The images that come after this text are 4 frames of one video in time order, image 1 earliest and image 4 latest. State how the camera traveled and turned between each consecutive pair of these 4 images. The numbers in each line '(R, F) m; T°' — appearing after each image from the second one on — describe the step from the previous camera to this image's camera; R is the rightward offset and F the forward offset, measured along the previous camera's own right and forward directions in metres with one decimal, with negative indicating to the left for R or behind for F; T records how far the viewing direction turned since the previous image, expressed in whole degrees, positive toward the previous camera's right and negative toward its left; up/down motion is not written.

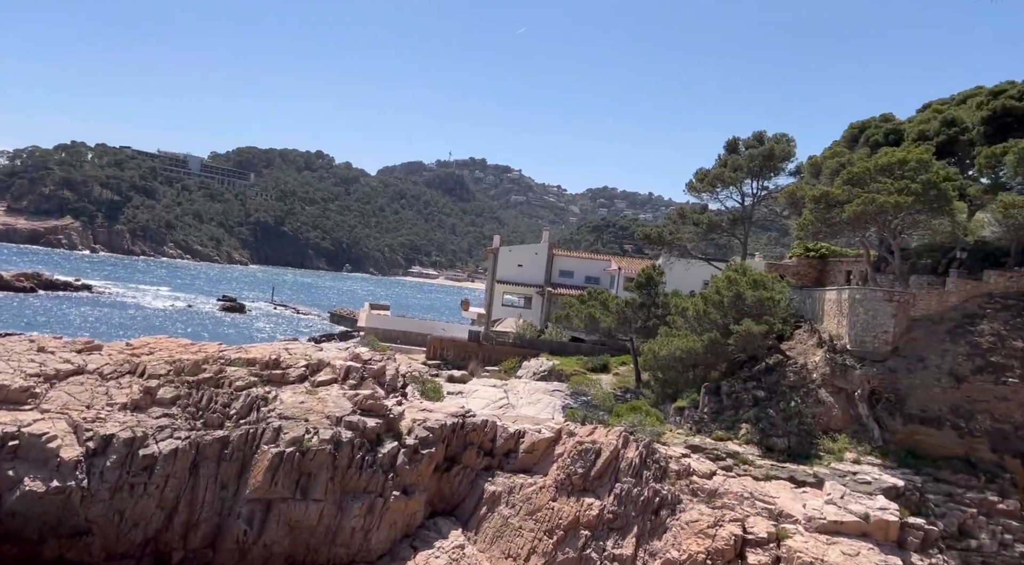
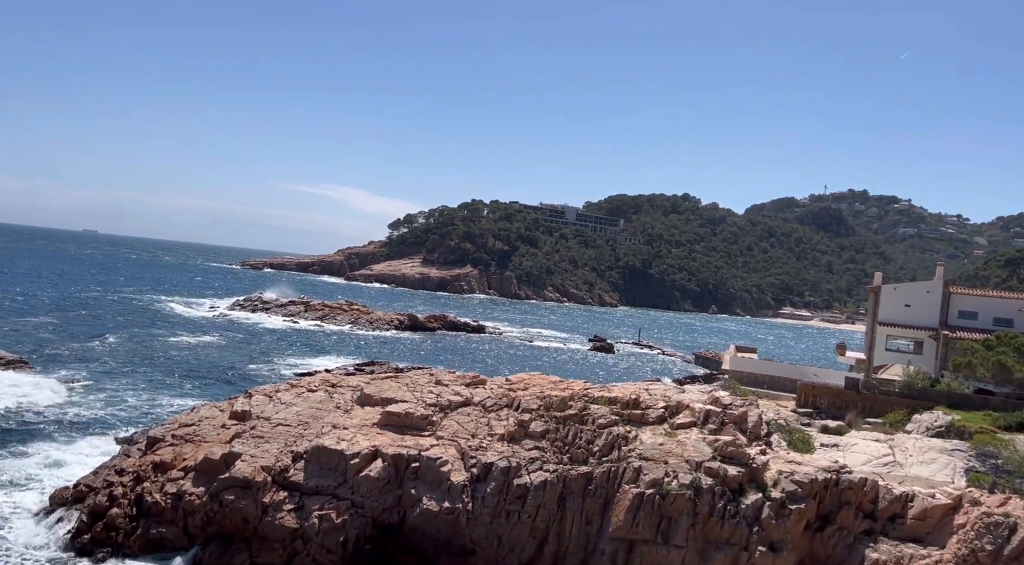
(+1.7, +0.8) m; -27°
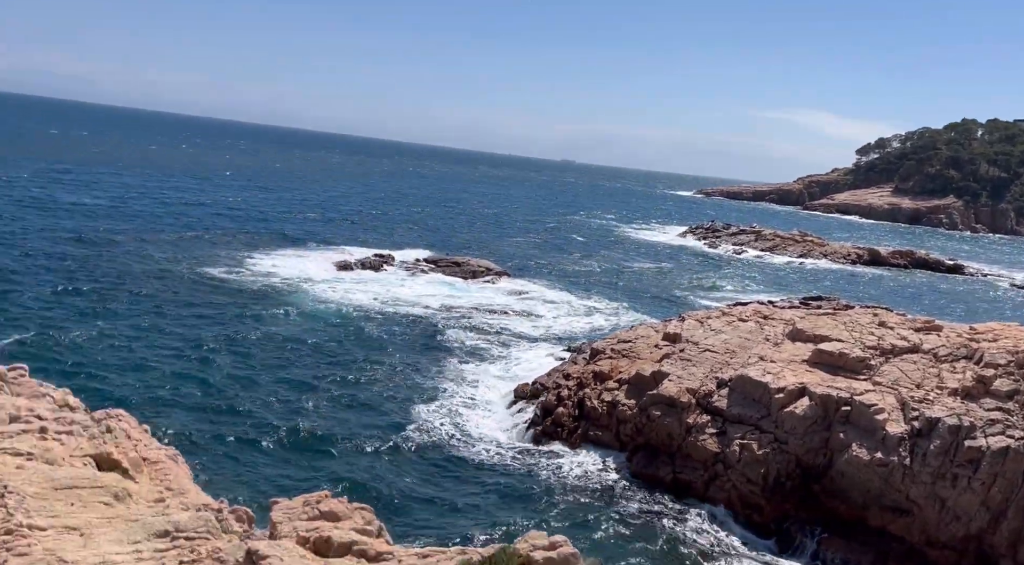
(+1.4, +1.7) m; -31°
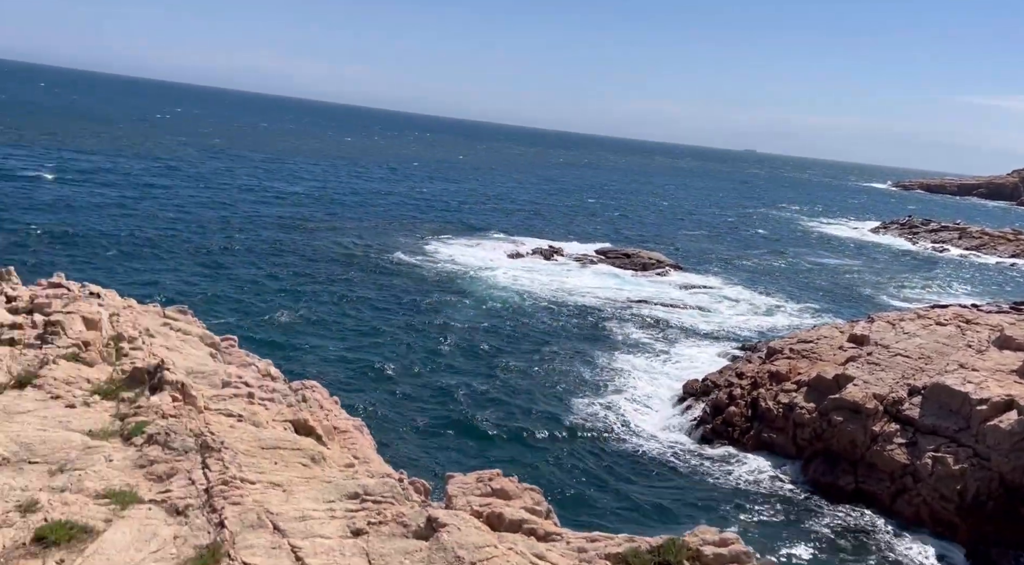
(0.0, -0.3) m; -11°
